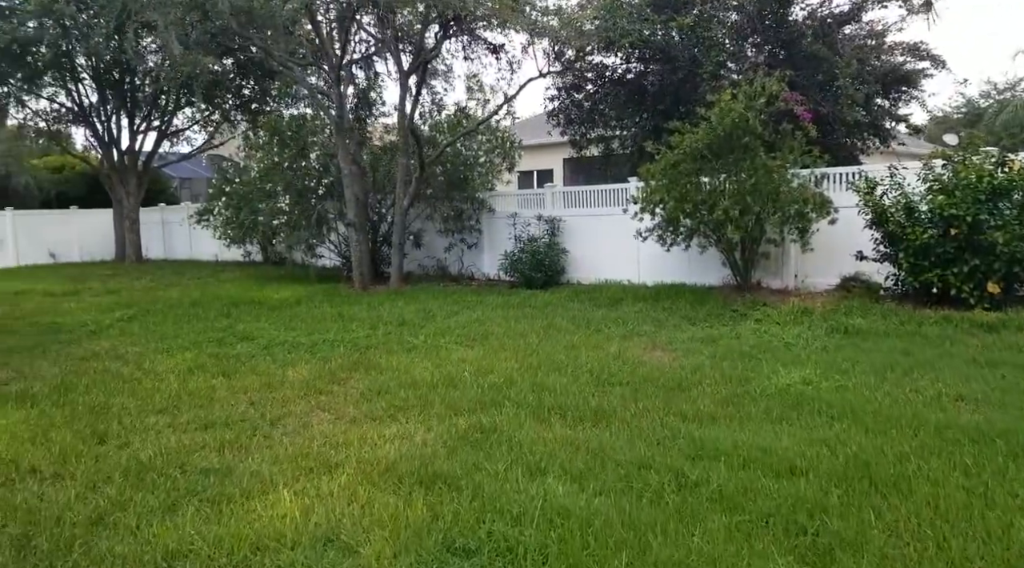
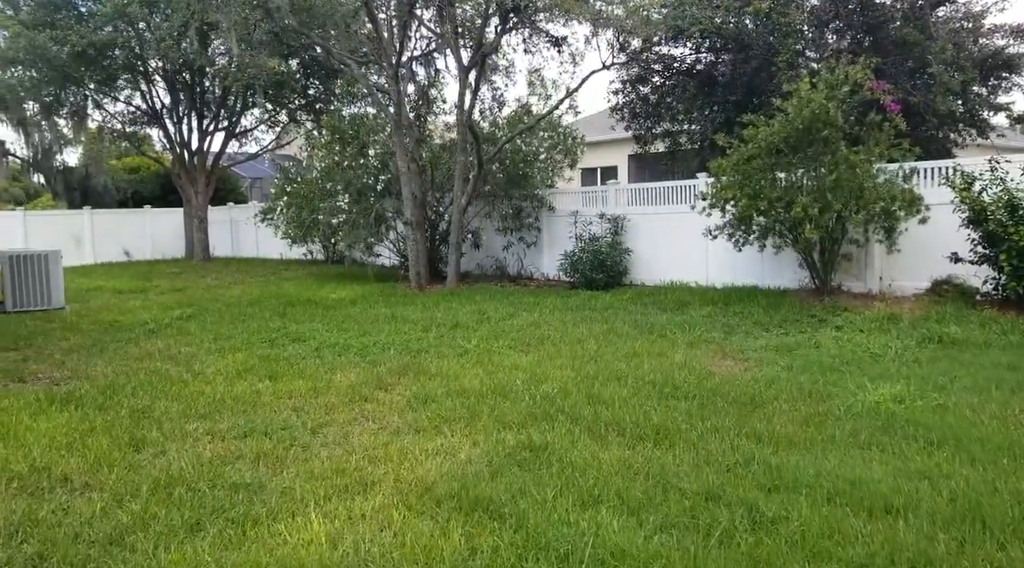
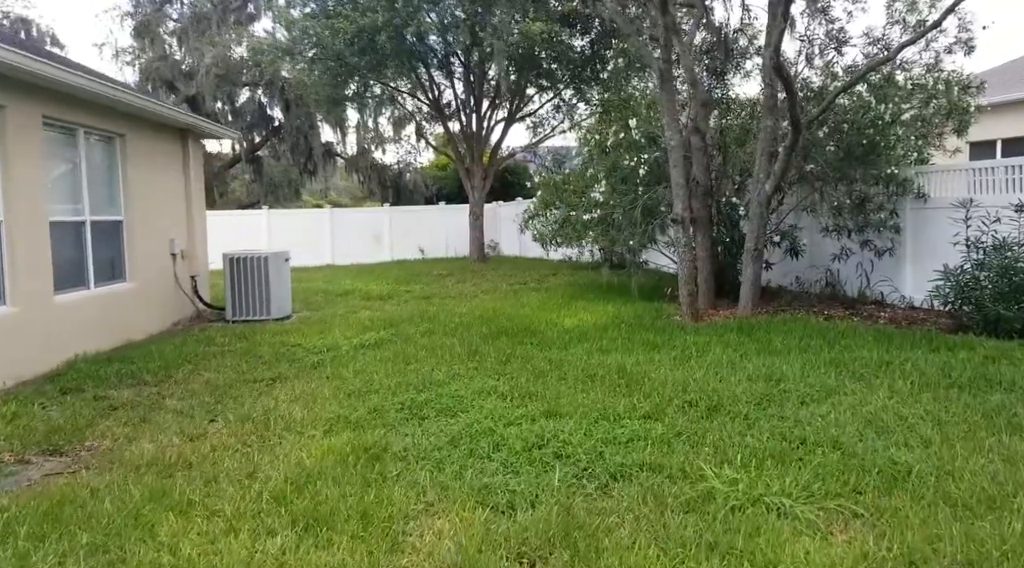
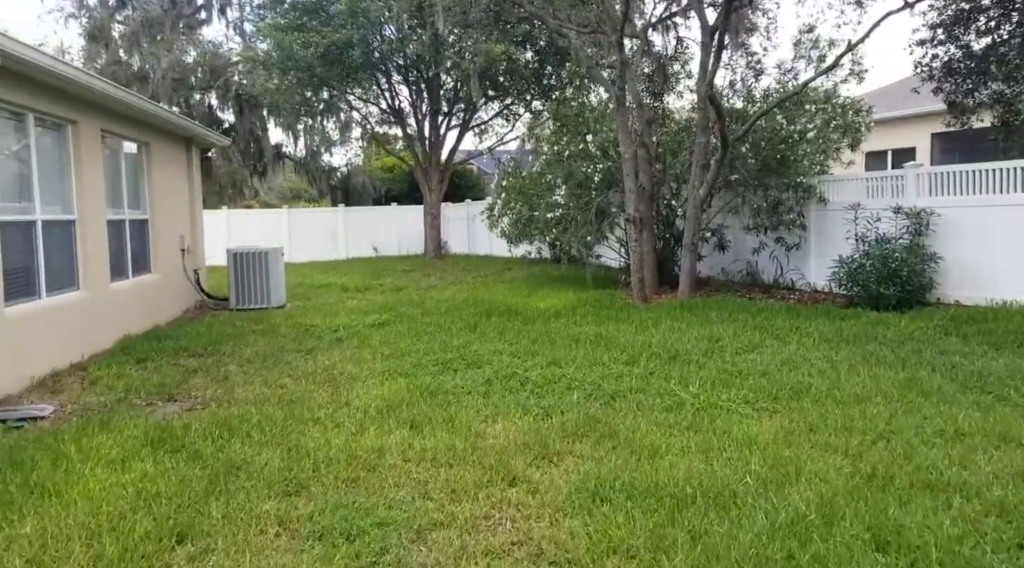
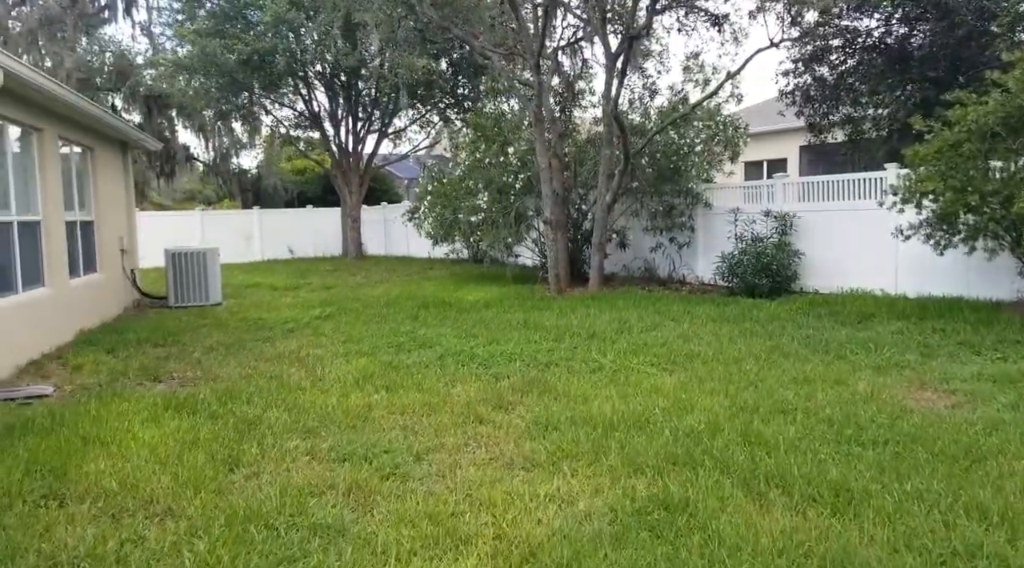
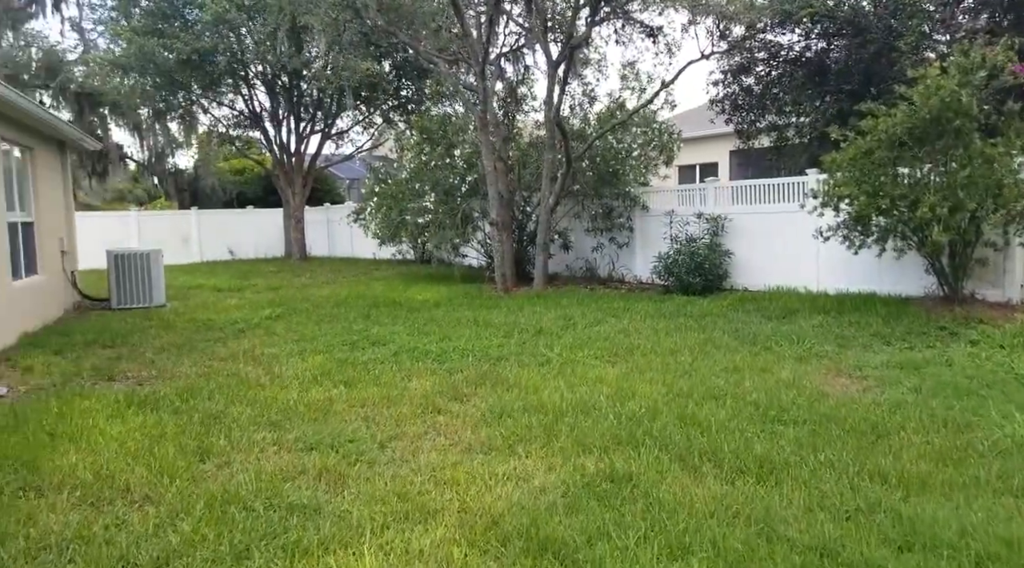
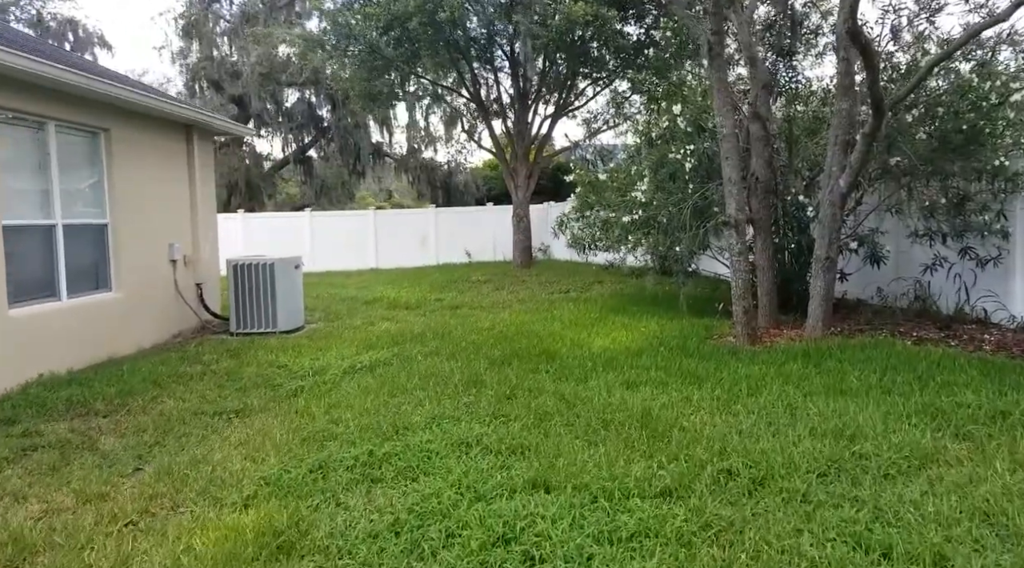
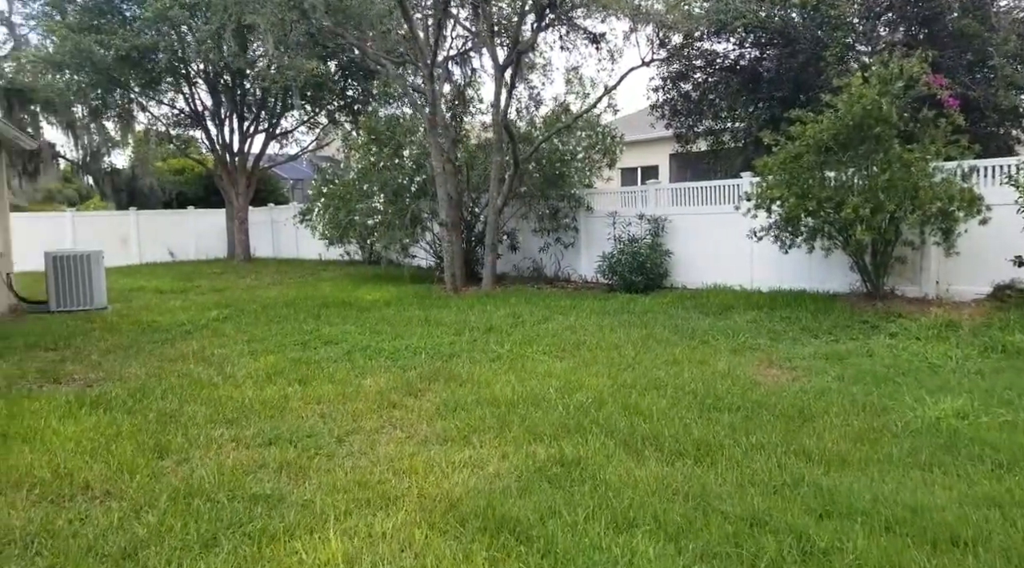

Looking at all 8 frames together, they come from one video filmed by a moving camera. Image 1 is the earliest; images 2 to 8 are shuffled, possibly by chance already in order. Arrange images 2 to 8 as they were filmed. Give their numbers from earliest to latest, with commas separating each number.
2, 8, 6, 5, 4, 3, 7
